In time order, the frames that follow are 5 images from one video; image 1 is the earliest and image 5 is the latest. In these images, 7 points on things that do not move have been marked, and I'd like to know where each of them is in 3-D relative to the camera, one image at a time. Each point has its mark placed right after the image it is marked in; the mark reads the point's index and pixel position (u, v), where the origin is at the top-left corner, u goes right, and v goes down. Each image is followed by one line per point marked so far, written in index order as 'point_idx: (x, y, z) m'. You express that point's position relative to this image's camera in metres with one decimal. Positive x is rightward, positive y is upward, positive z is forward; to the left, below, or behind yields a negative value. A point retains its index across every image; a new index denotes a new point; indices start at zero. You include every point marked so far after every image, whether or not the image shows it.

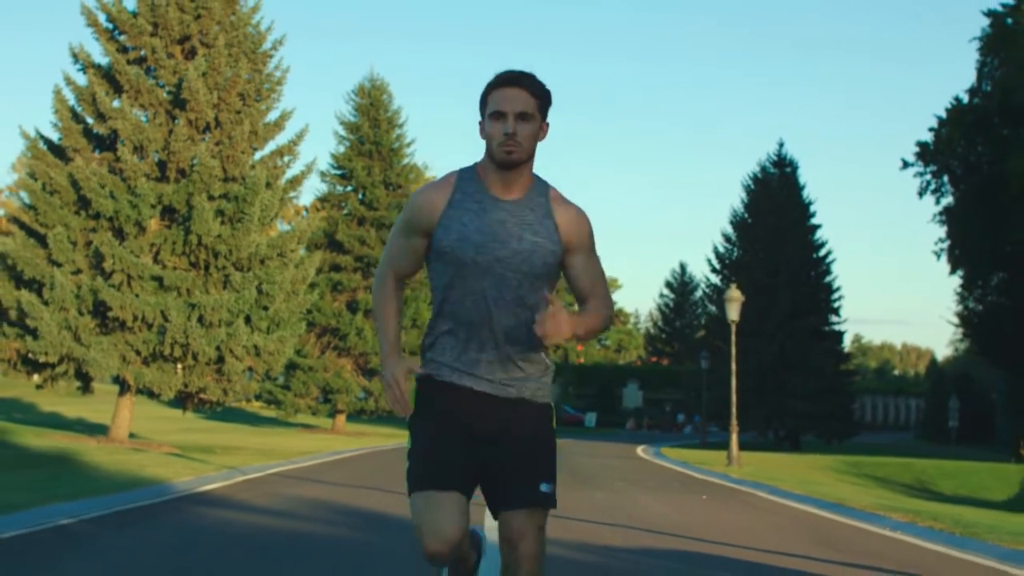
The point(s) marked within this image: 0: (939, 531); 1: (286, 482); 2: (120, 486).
0: (+4.3, -2.4, +13.3) m
1: (-3.1, -2.7, +18.3) m
2: (-4.9, -2.5, +16.9) m
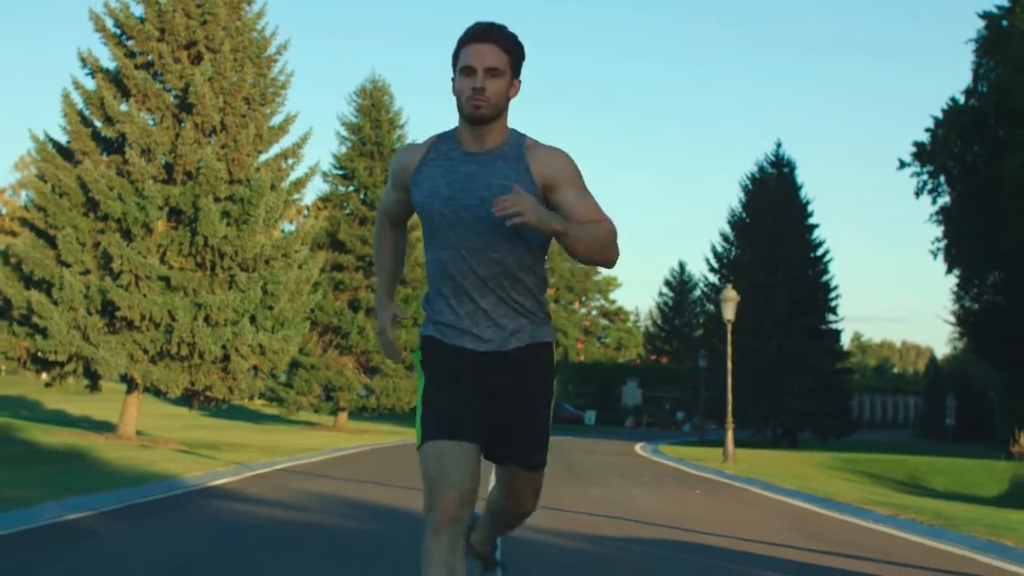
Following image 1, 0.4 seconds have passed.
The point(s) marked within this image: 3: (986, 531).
0: (+4.3, -2.5, +13.9) m
1: (-3.1, -2.7, +18.9) m
2: (-4.9, -2.5, +17.5) m
3: (+4.6, -2.4, +12.8) m
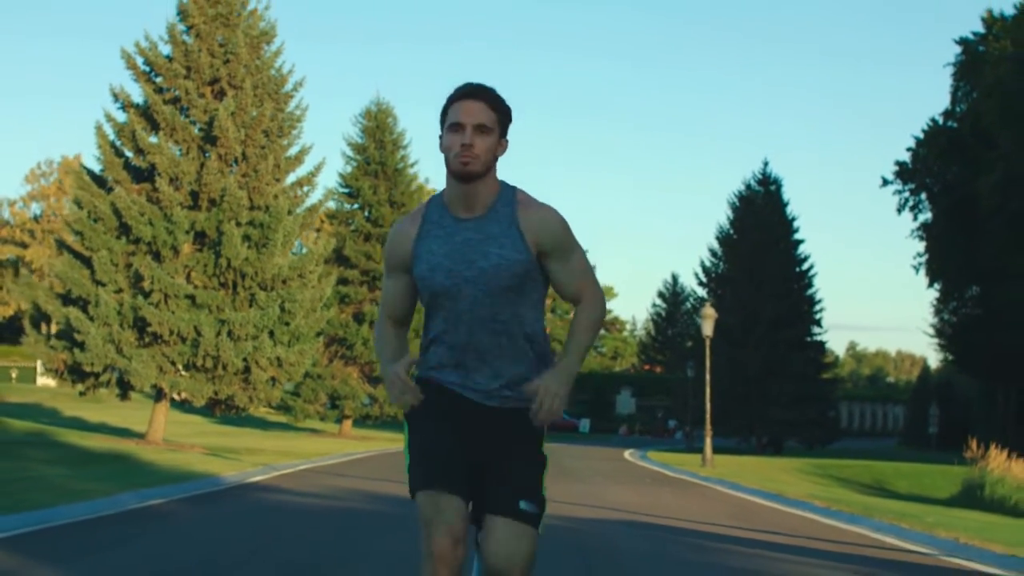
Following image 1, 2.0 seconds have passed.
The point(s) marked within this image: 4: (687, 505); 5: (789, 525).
0: (+4.2, -2.8, +16.7) m
1: (-3.1, -3.0, +21.7) m
2: (-5.0, -2.9, +20.3) m
3: (+4.5, -2.7, +15.6) m
4: (+2.3, -2.8, +17.1) m
5: (+3.1, -2.6, +14.8) m
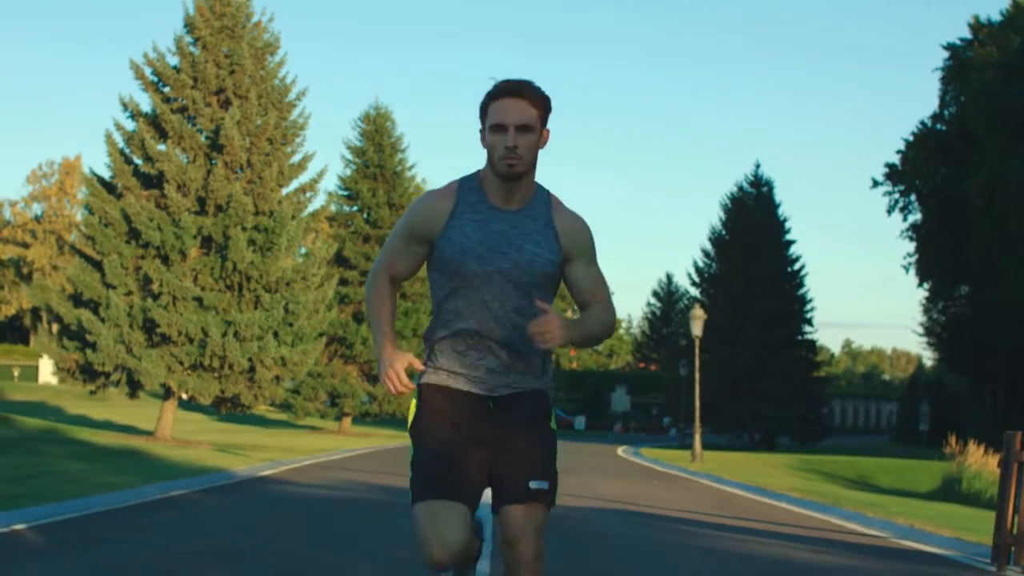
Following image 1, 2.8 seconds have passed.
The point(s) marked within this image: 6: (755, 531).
0: (+4.1, -2.9, +17.9) m
1: (-3.2, -3.1, +22.9) m
2: (-5.1, -3.0, +21.5) m
3: (+4.5, -2.8, +16.8) m
4: (+2.2, -2.9, +18.3) m
5: (+3.0, -2.7, +16.1) m
6: (+2.5, -2.5, +13.4) m
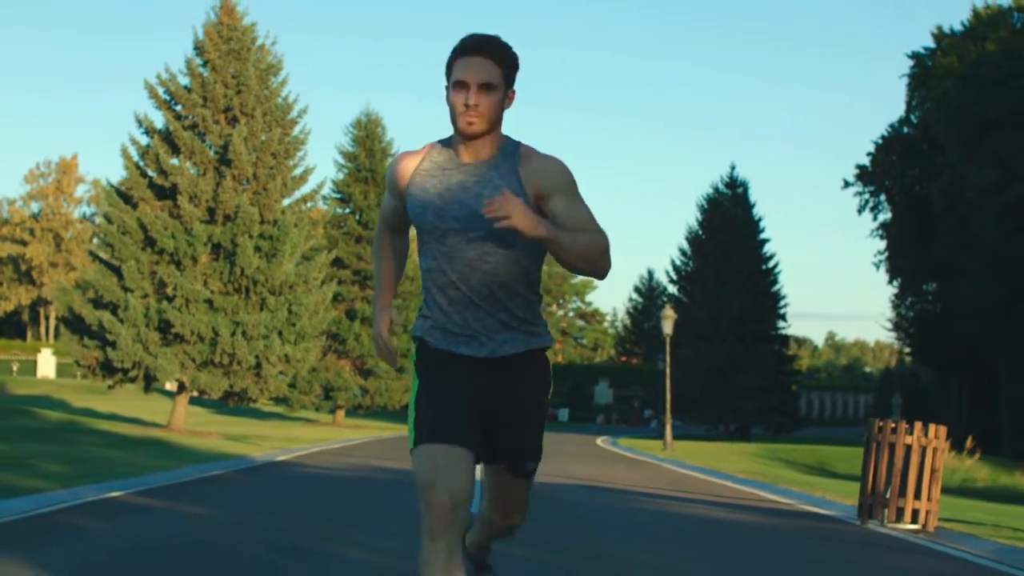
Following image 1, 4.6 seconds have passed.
0: (+3.9, -3.1, +21.0) m
1: (-3.5, -3.3, +25.9) m
2: (-5.4, -3.1, +24.5) m
3: (+4.2, -3.0, +19.9) m
4: (+1.9, -3.0, +21.4) m
5: (+2.8, -2.9, +19.2) m
6: (+2.3, -2.7, +16.4) m
